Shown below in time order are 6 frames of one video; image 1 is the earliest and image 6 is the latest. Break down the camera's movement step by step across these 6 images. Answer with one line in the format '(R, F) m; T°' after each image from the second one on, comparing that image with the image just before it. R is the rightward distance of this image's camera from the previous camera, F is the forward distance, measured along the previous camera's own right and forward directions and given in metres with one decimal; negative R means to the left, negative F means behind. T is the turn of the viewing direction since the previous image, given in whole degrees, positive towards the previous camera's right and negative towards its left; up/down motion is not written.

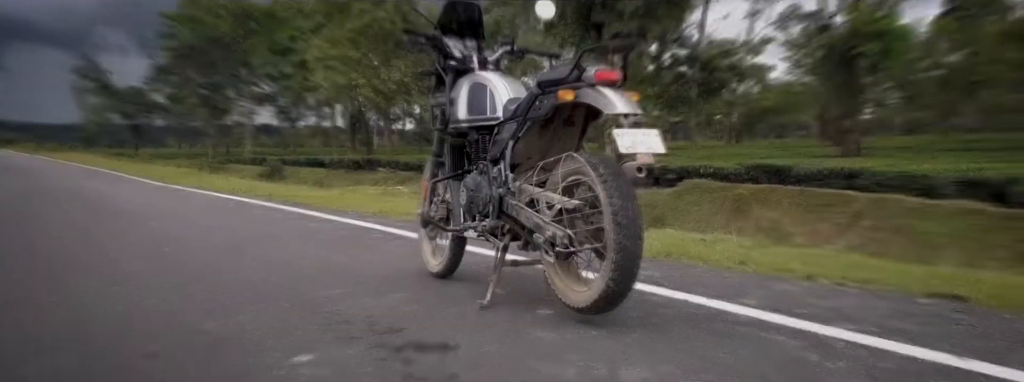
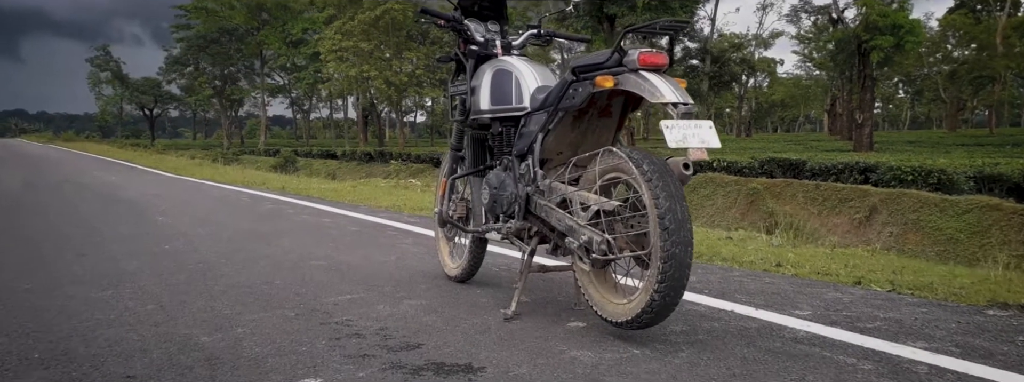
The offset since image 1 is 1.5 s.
(-0.1, +0.5) m; -1°
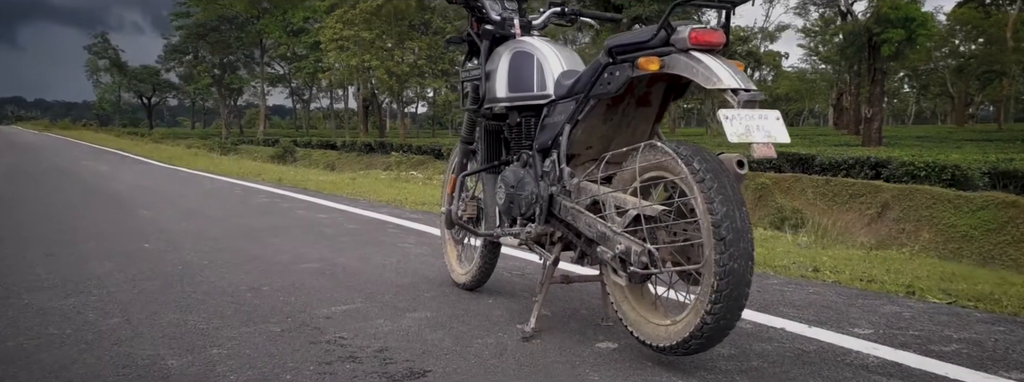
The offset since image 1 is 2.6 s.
(-0.1, +0.6) m; 0°
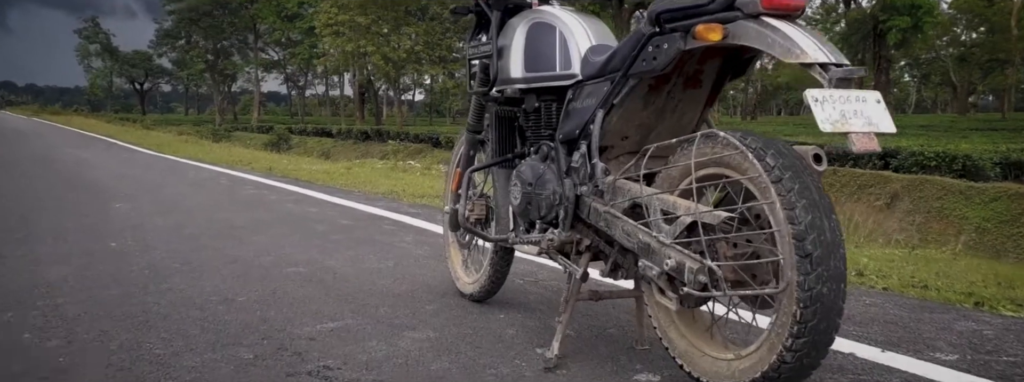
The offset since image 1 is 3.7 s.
(-0.1, +0.6) m; 0°
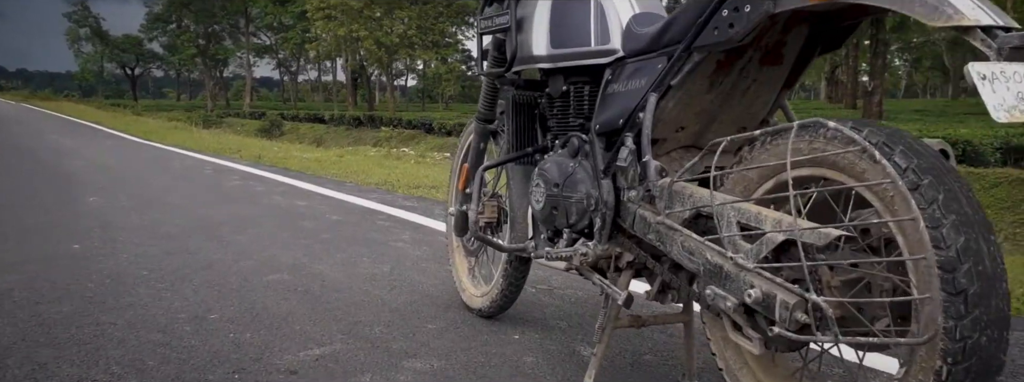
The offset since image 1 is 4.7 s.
(-0.1, +0.6) m; 0°
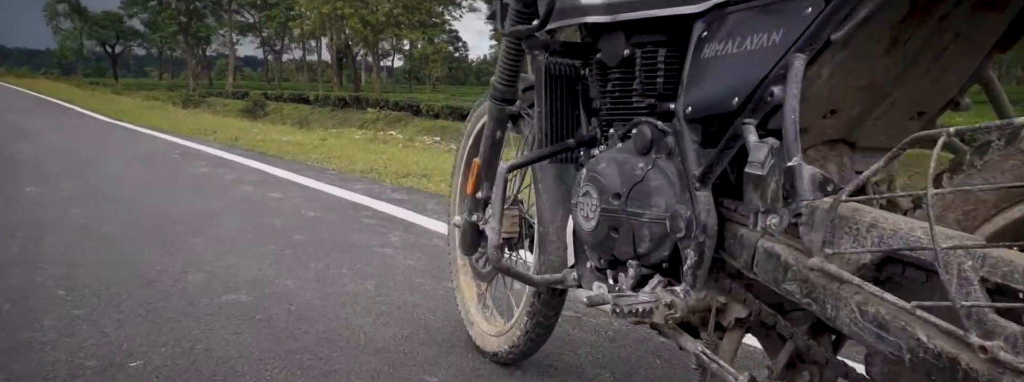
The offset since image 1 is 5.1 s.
(-0.1, +0.9) m; +1°
